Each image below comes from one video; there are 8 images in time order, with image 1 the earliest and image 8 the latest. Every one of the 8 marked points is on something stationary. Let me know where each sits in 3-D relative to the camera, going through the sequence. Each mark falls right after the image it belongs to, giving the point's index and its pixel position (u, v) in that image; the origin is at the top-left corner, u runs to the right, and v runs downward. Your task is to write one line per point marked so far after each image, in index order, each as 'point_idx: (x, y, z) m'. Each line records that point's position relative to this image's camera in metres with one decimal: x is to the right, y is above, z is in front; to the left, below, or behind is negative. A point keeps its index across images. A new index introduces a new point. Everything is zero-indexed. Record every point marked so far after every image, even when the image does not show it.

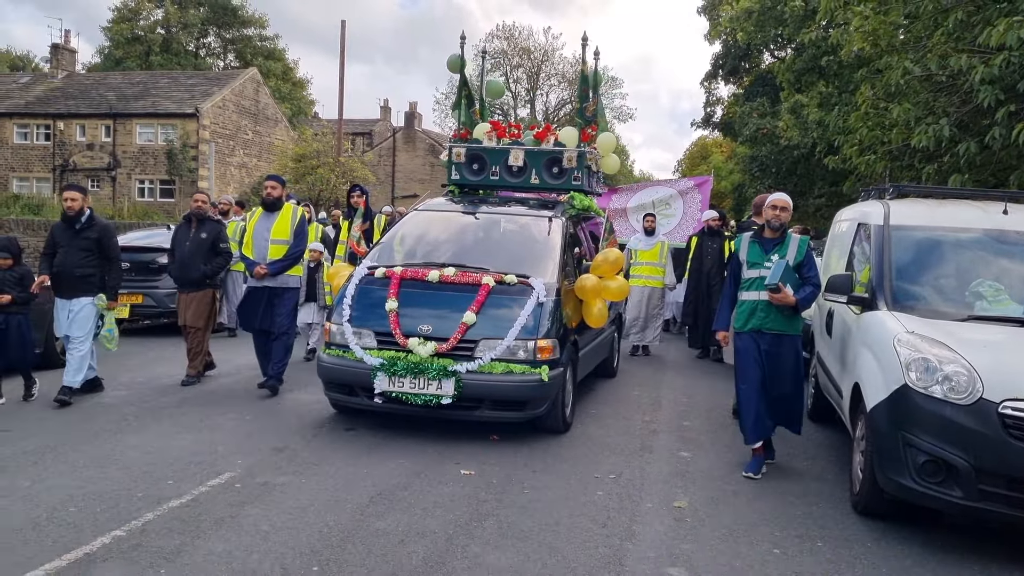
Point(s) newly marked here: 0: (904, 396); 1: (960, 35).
0: (+1.8, -0.5, +4.0) m
1: (+4.3, +2.4, +8.6) m
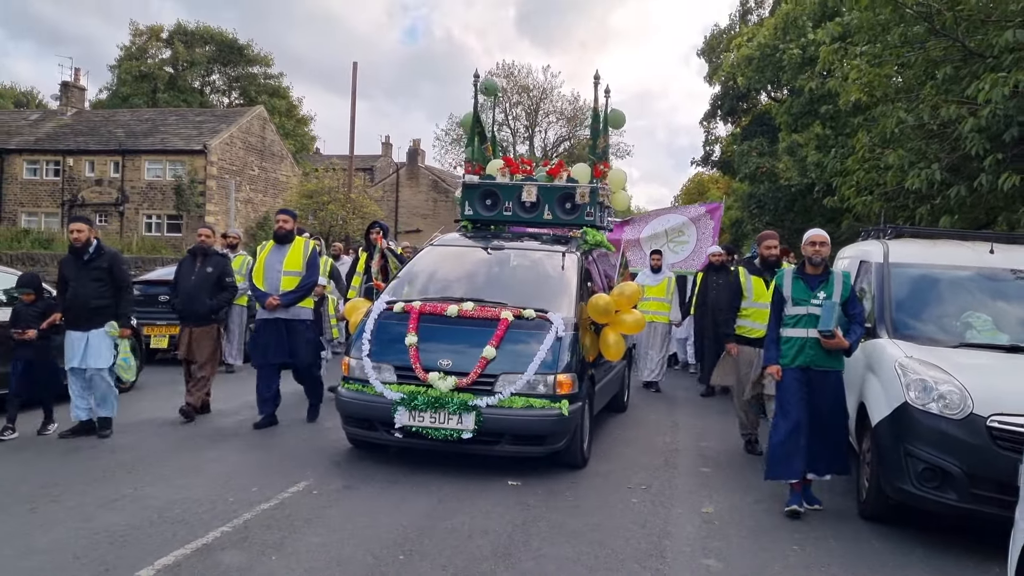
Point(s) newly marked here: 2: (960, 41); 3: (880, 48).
0: (+2.0, -0.6, +4.6) m
1: (+4.6, +2.1, +9.3) m
2: (+4.6, +2.5, +9.0) m
3: (+4.1, +2.7, +10.0) m
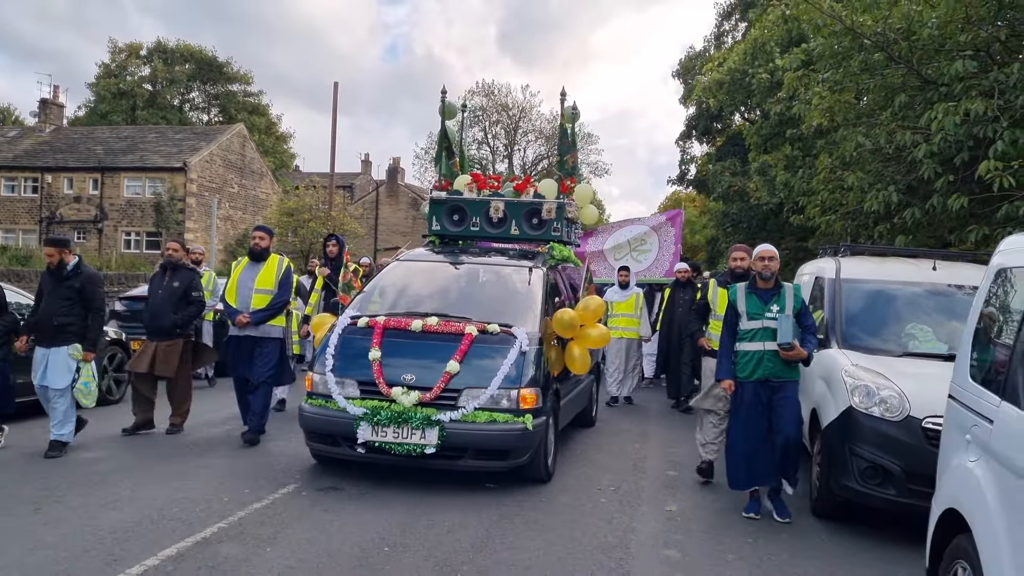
0: (+1.9, -0.7, +5.0) m
1: (+4.3, +1.9, +9.8) m
2: (+4.3, +2.4, +9.6) m
3: (+3.9, +2.5, +10.5) m
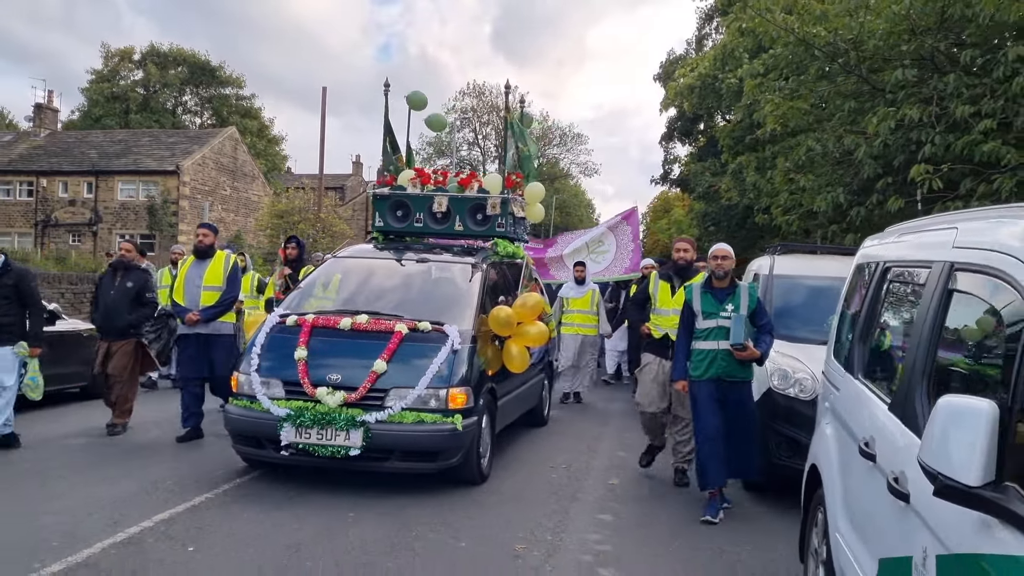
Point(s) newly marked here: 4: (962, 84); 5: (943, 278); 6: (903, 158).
0: (+1.6, -0.7, +5.6) m
1: (+4.0, +2.0, +10.5) m
2: (+4.0, +2.4, +10.2) m
3: (+3.6, +2.6, +11.2) m
4: (+4.5, +2.1, +8.9) m
5: (+1.3, 0.0, +2.8) m
6: (+4.1, +1.4, +9.4) m
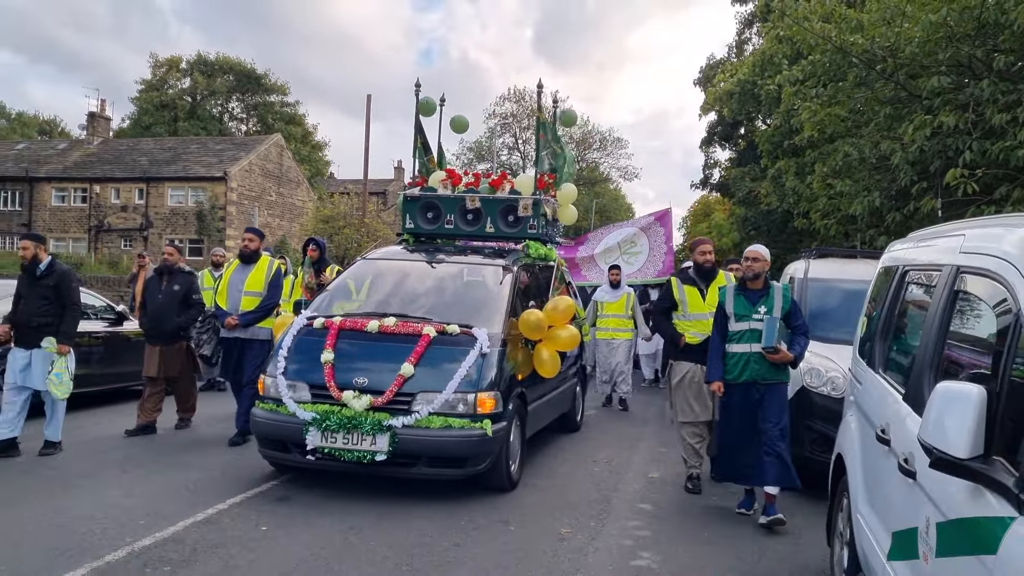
0: (+1.9, -0.7, +5.9) m
1: (+4.5, +1.9, +10.6) m
2: (+4.5, +2.4, +10.4) m
3: (+4.1, +2.5, +11.3) m
4: (+5.0, +2.0, +9.1) m
5: (+1.5, 0.0, +3.1) m
6: (+4.6, +1.3, +9.5) m
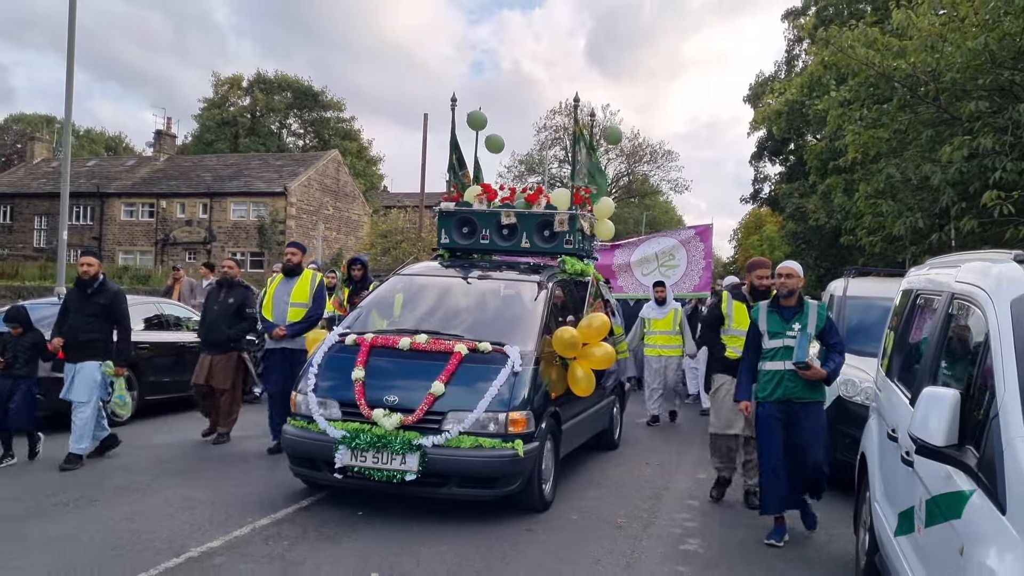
0: (+2.4, -0.8, +6.4) m
1: (+5.2, +1.8, +11.1) m
2: (+5.2, +2.2, +10.8) m
3: (+4.8, +2.3, +11.8) m
4: (+5.6, +1.8, +9.5) m
5: (+1.8, -0.1, +3.6) m
6: (+5.2, +1.2, +9.9) m
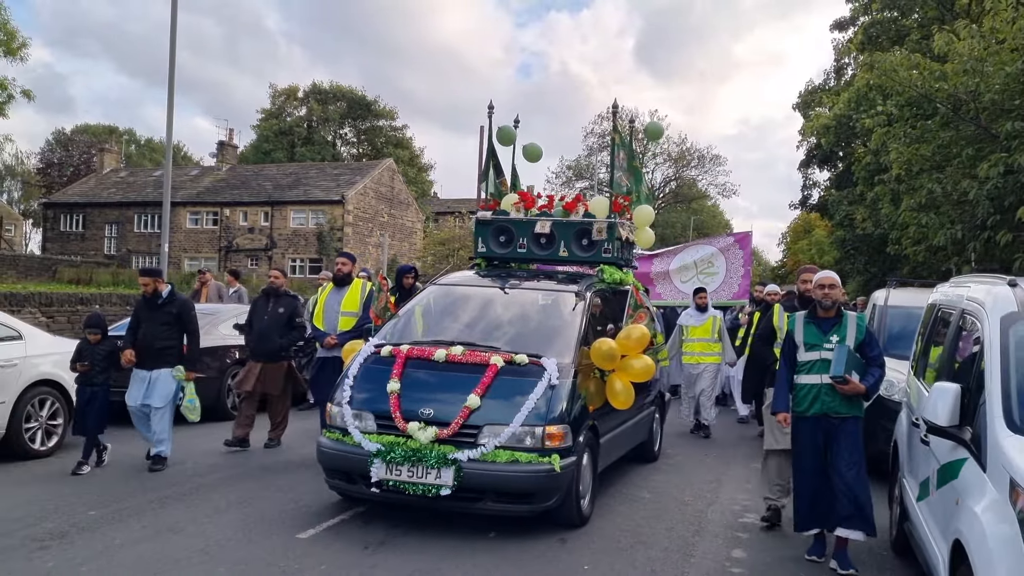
0: (+3.0, -0.9, +7.2) m
1: (+6.1, +1.6, +11.8) m
2: (+6.1, +2.1, +11.5) m
3: (+5.7, +2.2, +12.5) m
4: (+6.4, +1.7, +10.2) m
5: (+2.3, -0.2, +4.5) m
6: (+6.0, +1.1, +10.6) m
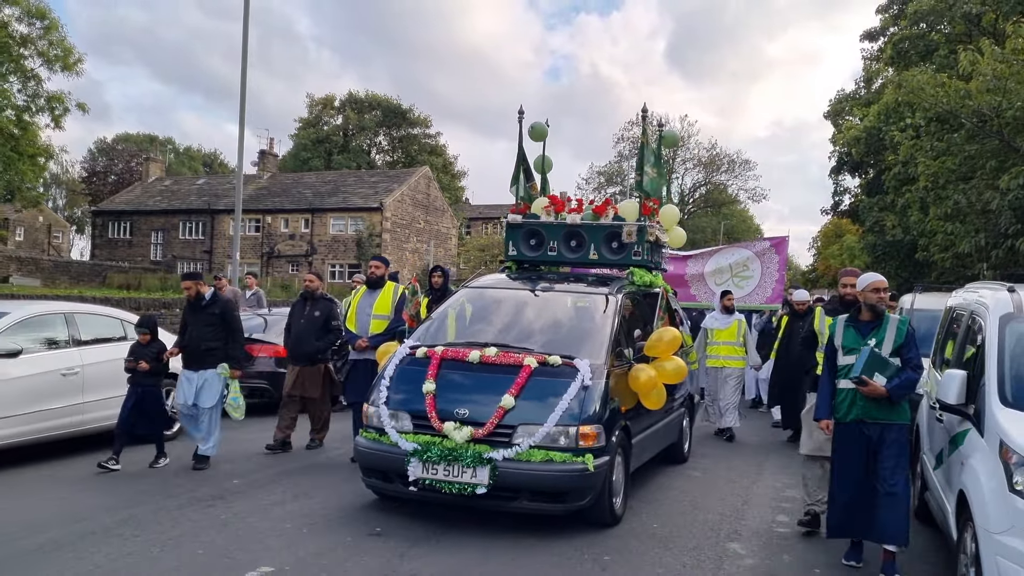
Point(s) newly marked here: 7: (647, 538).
0: (+3.6, -1.0, +8.1) m
1: (+6.8, +1.6, +12.5) m
2: (+6.8, +2.0, +12.2) m
3: (+6.5, +2.1, +13.3) m
4: (+7.0, +1.7, +10.9) m
5: (+2.8, -0.2, +5.4) m
6: (+6.7, +1.0, +11.4) m
7: (+1.0, -1.7, +6.0) m
